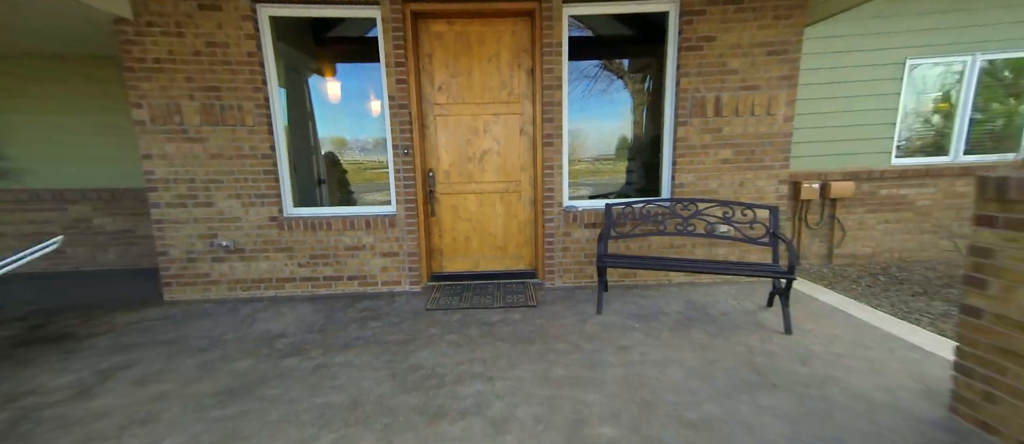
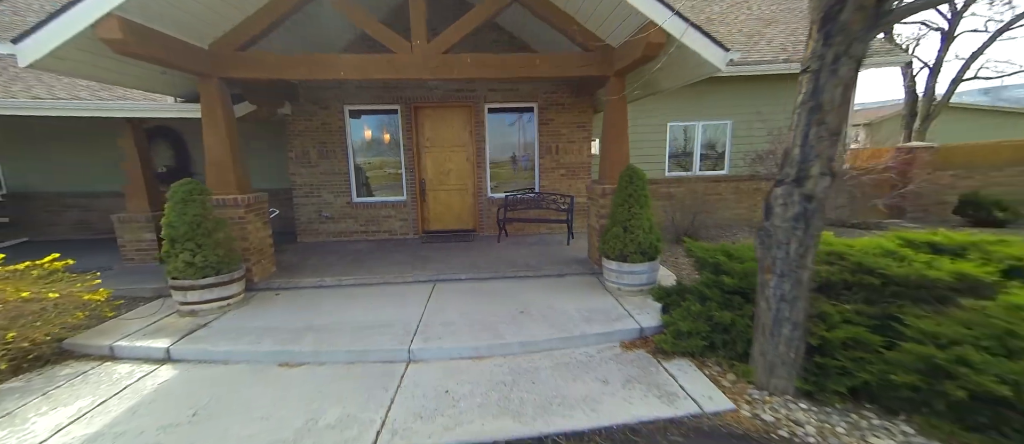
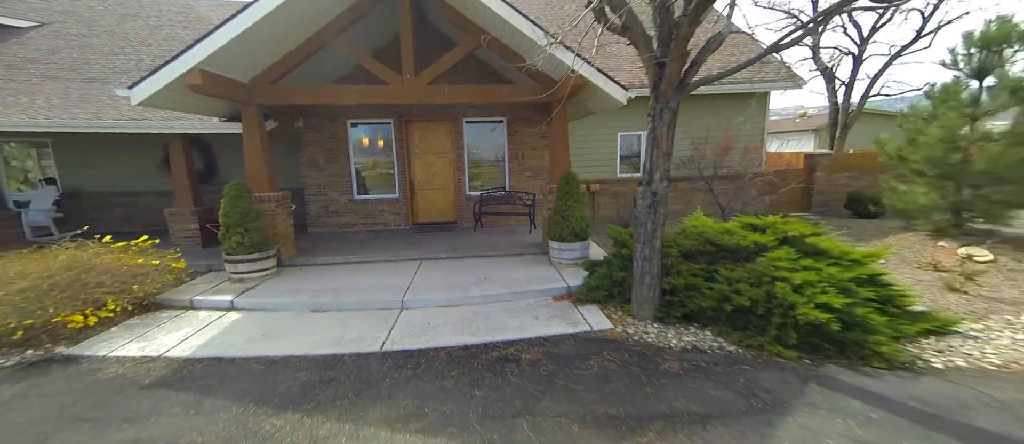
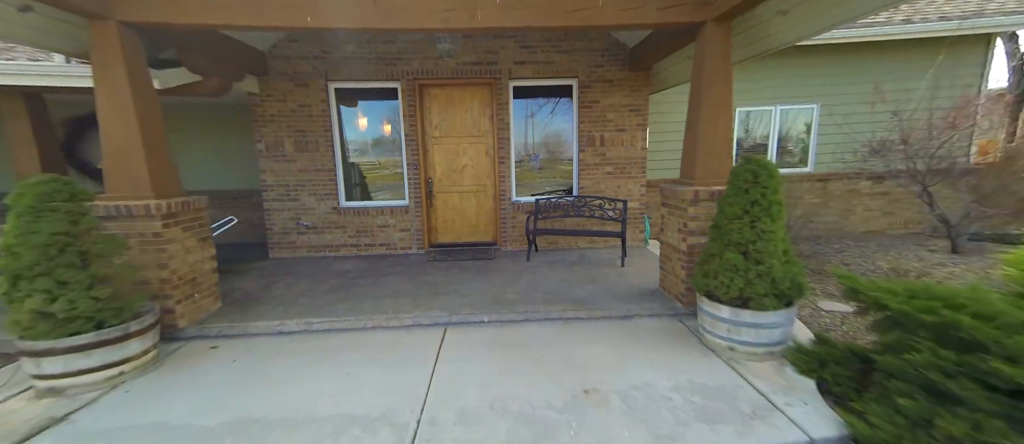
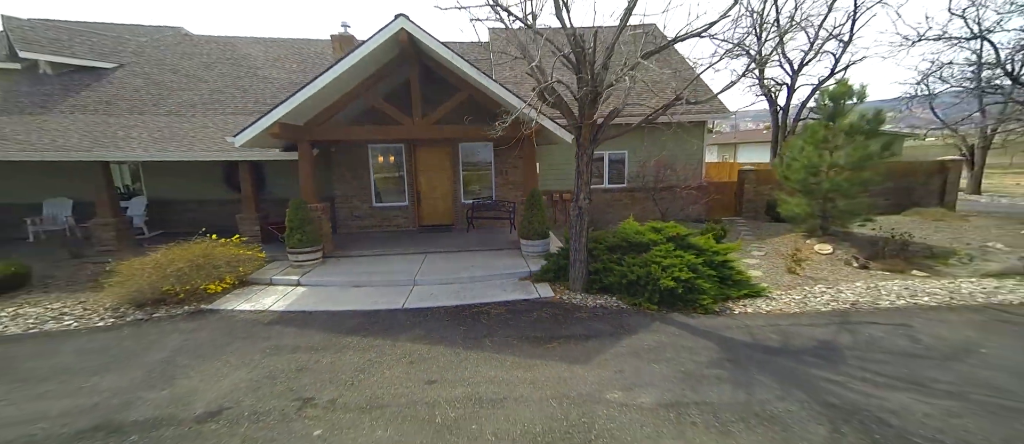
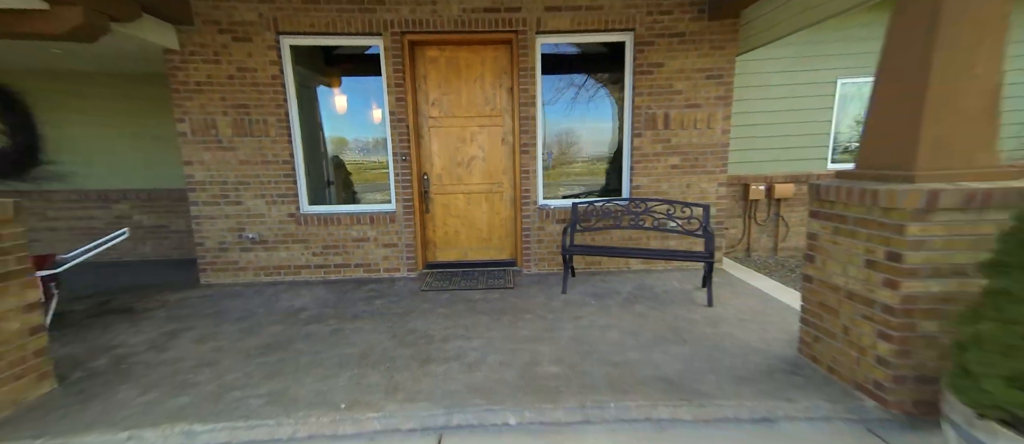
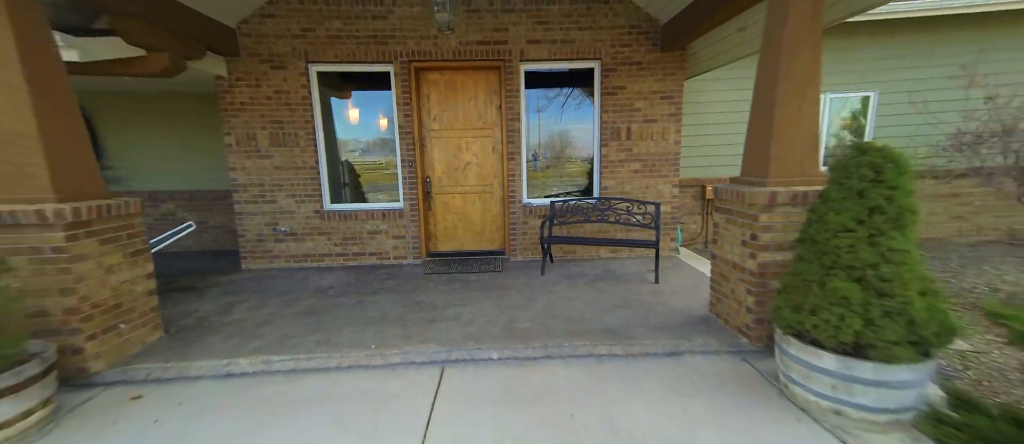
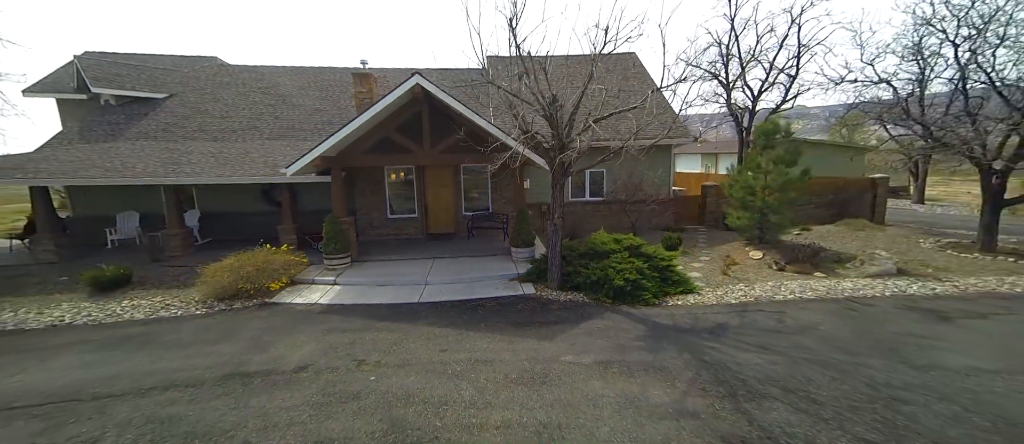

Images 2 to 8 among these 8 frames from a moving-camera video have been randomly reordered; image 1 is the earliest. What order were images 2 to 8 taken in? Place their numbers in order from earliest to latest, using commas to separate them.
6, 7, 4, 2, 3, 5, 8
